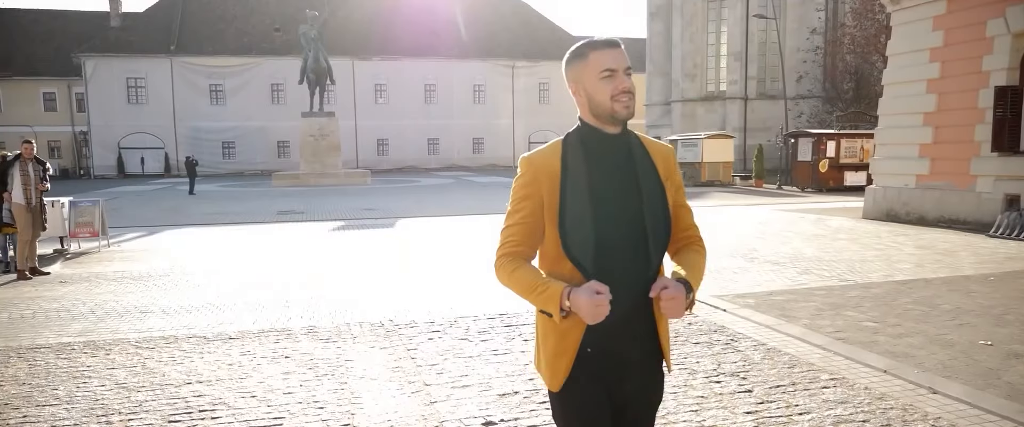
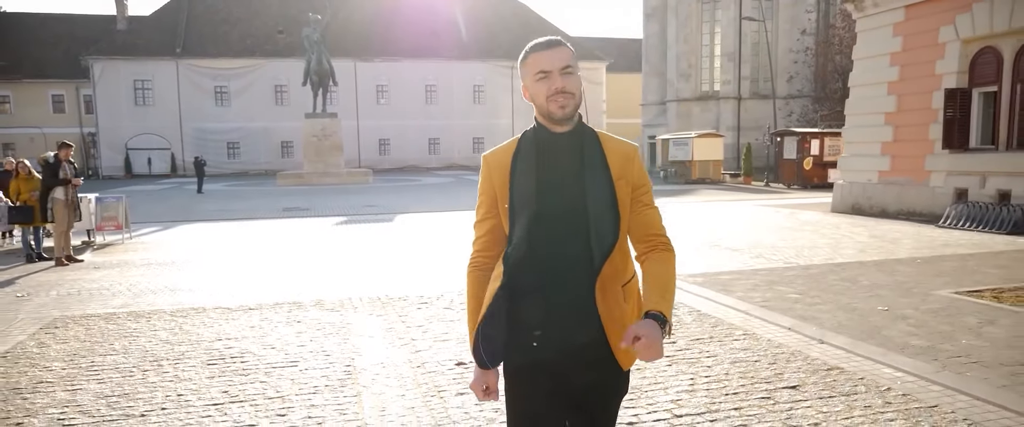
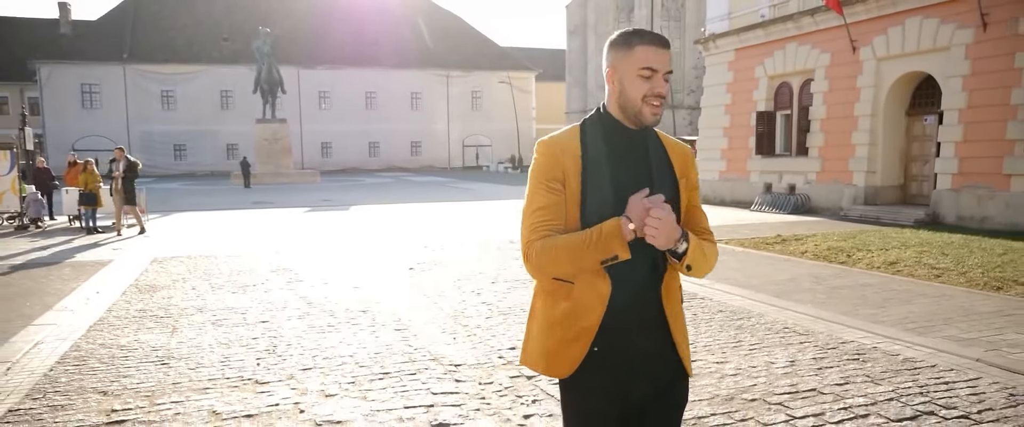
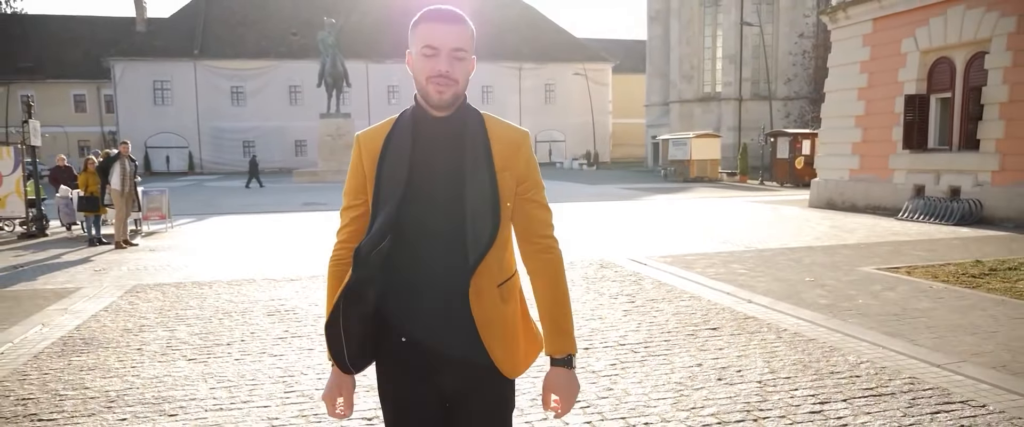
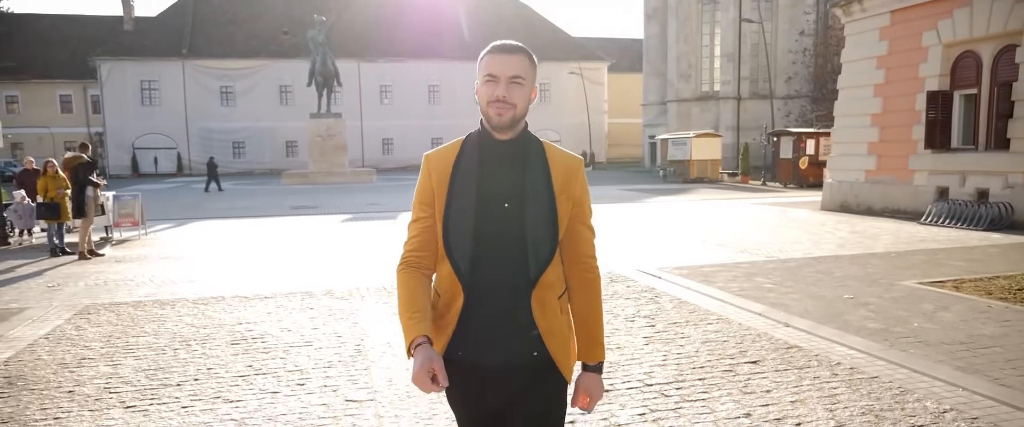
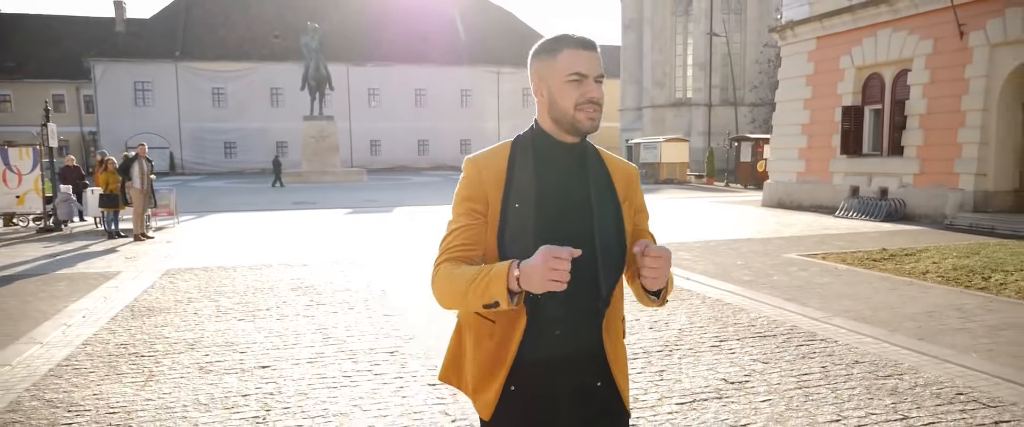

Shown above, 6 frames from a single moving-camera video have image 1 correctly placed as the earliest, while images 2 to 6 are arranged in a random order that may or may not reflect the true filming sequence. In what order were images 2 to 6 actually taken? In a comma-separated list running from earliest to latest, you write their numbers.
2, 5, 4, 6, 3
